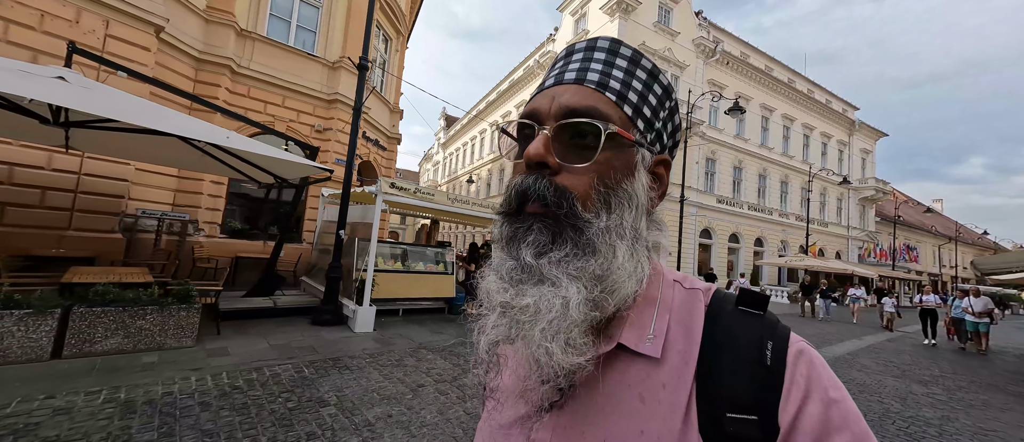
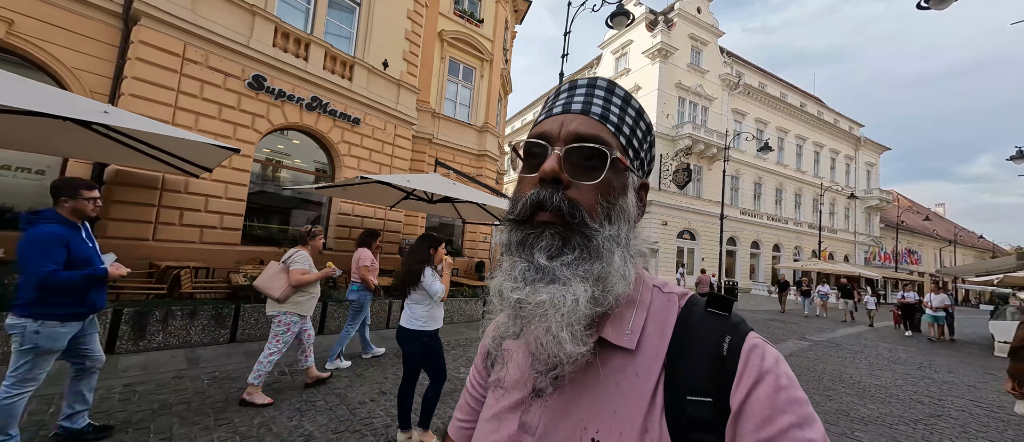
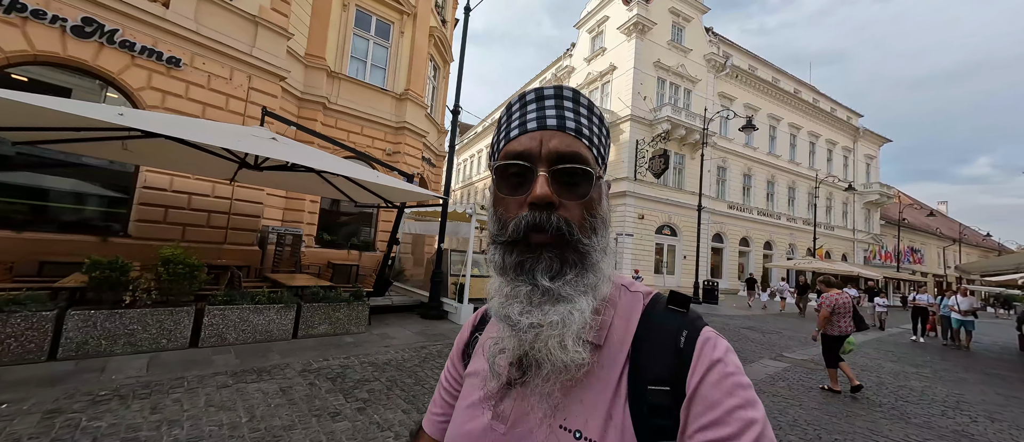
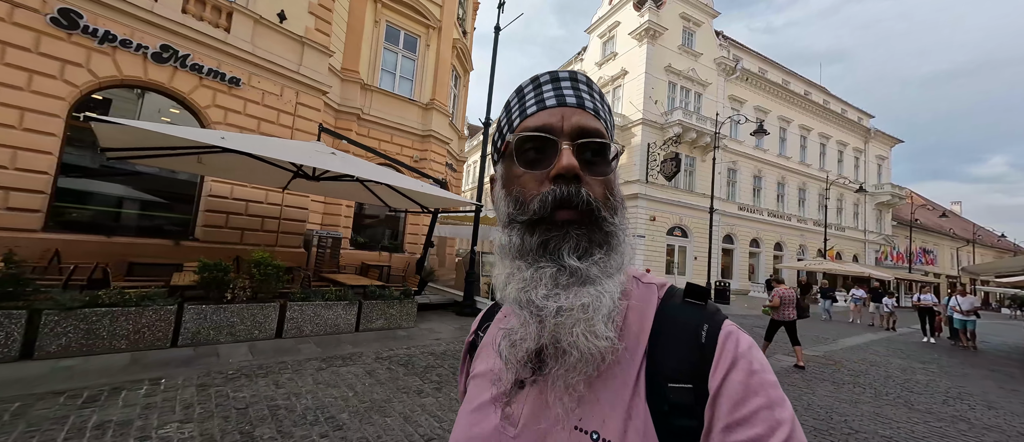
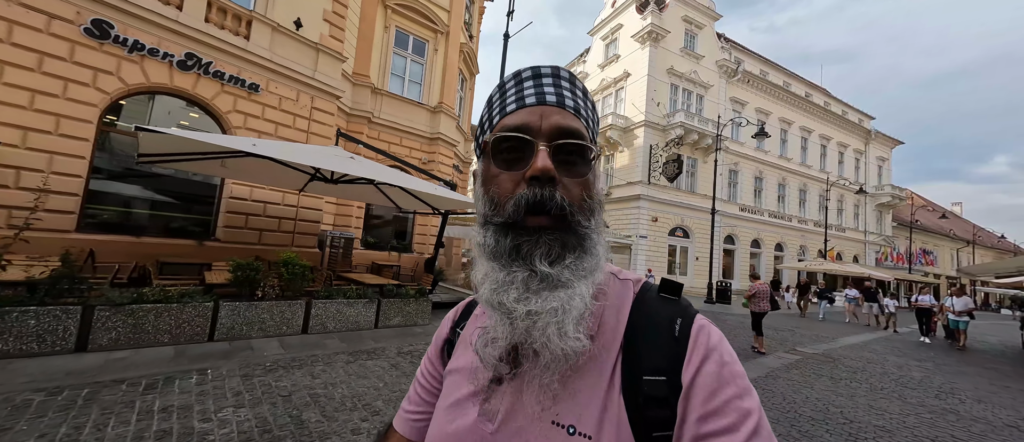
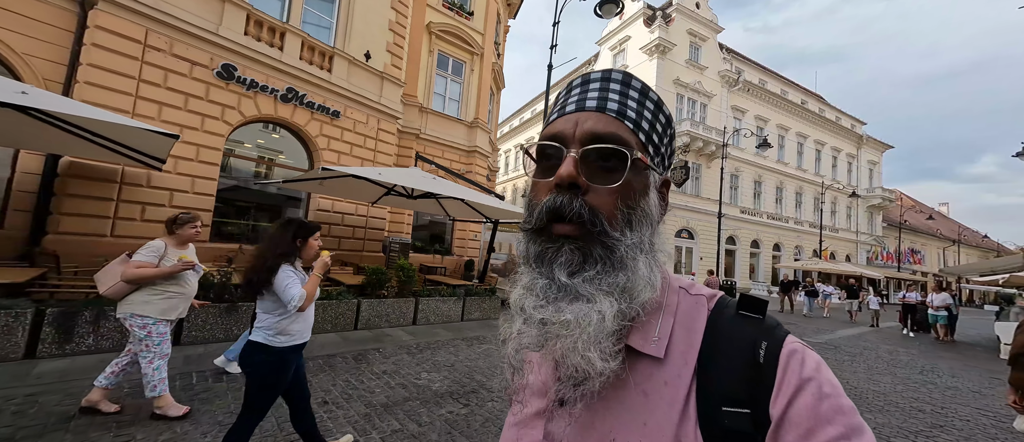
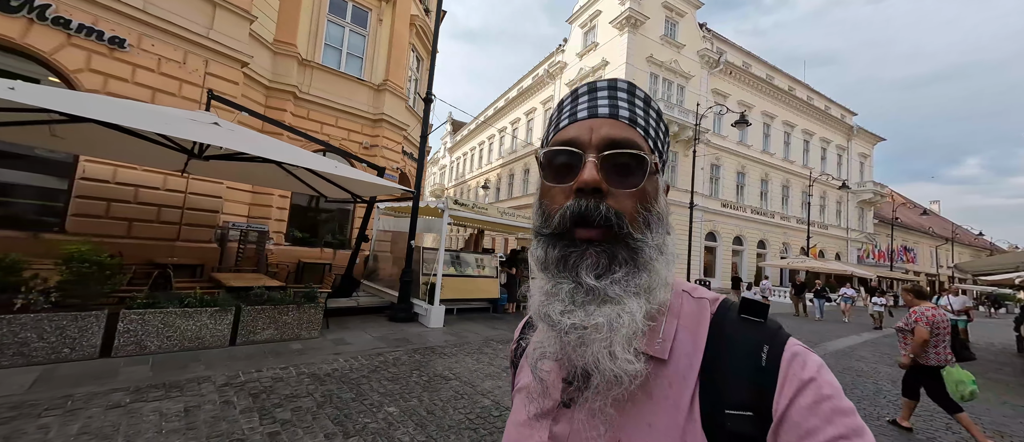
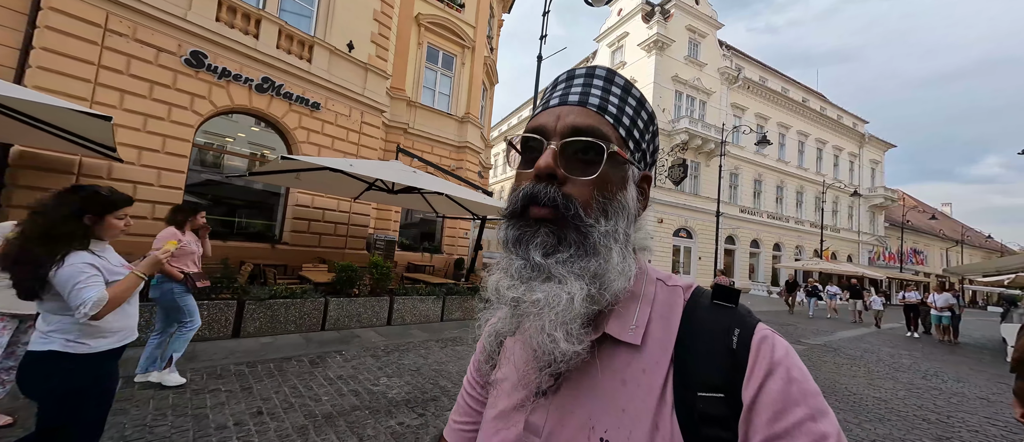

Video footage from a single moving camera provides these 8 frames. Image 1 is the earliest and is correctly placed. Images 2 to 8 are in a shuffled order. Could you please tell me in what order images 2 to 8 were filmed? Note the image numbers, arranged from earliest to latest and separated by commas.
7, 3, 4, 5, 8, 6, 2
